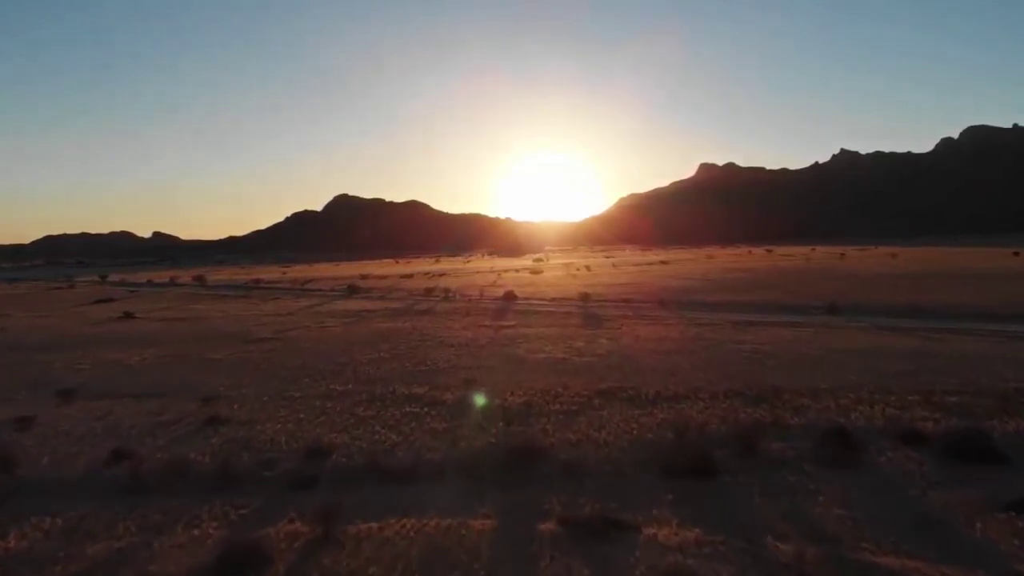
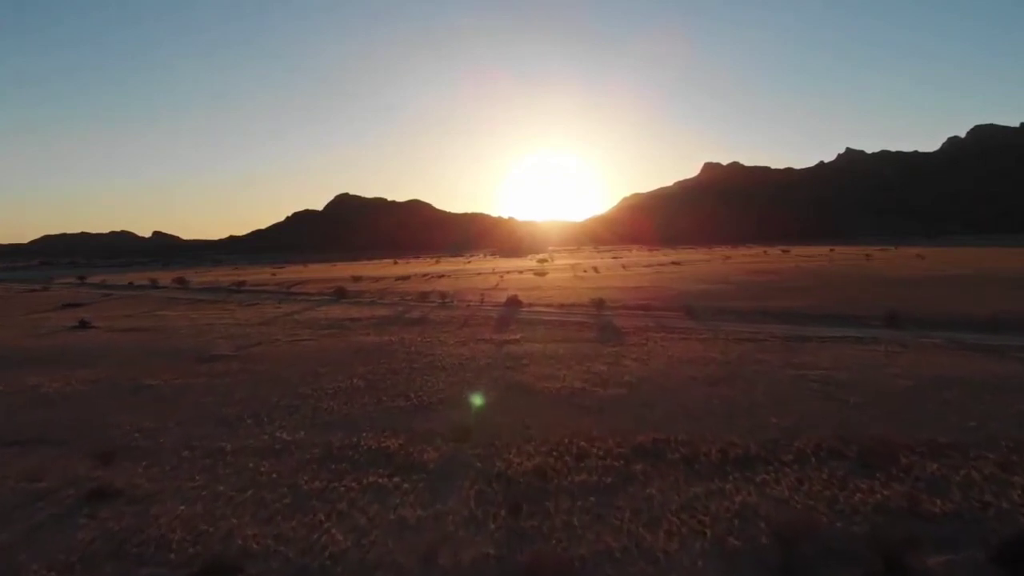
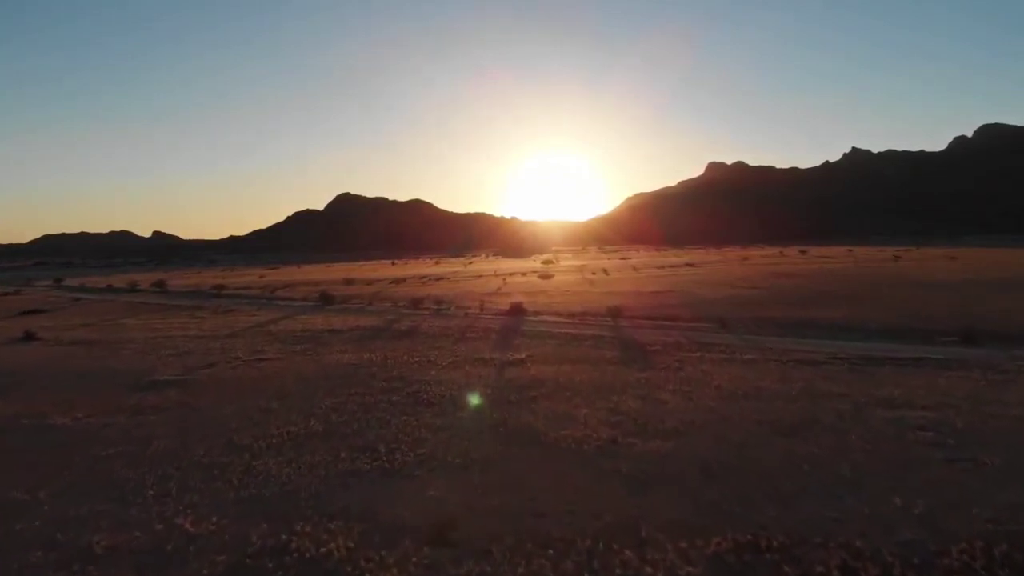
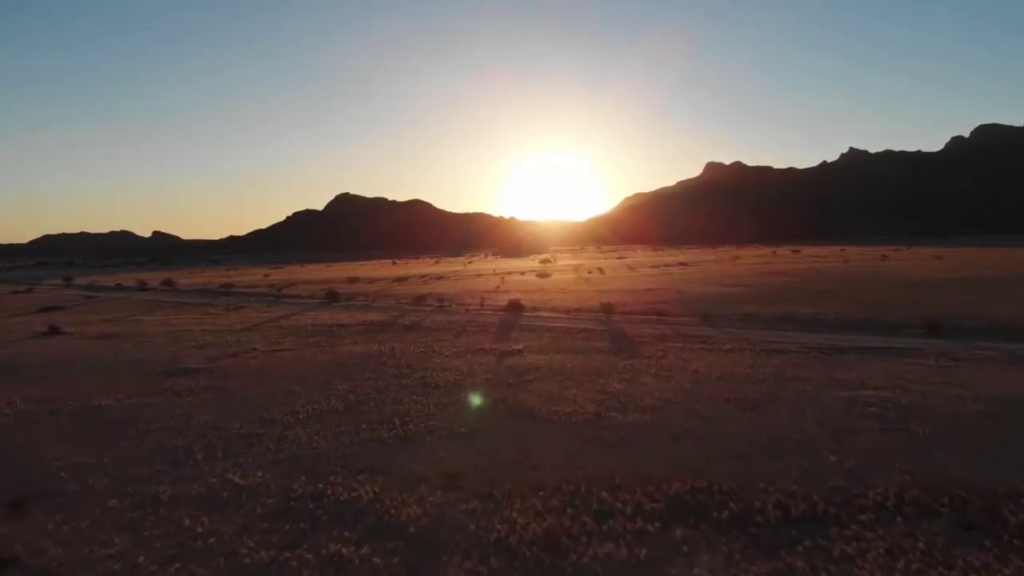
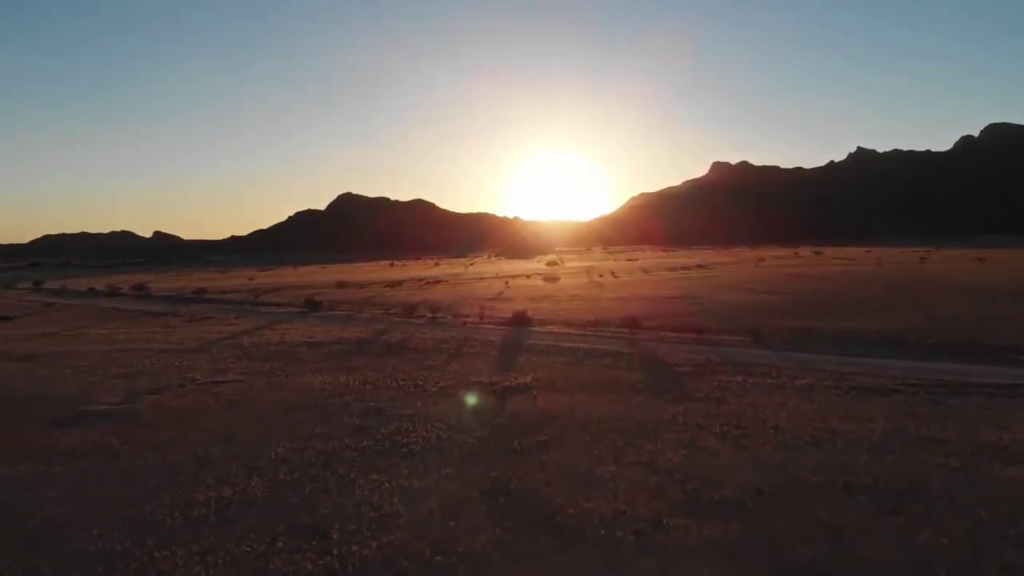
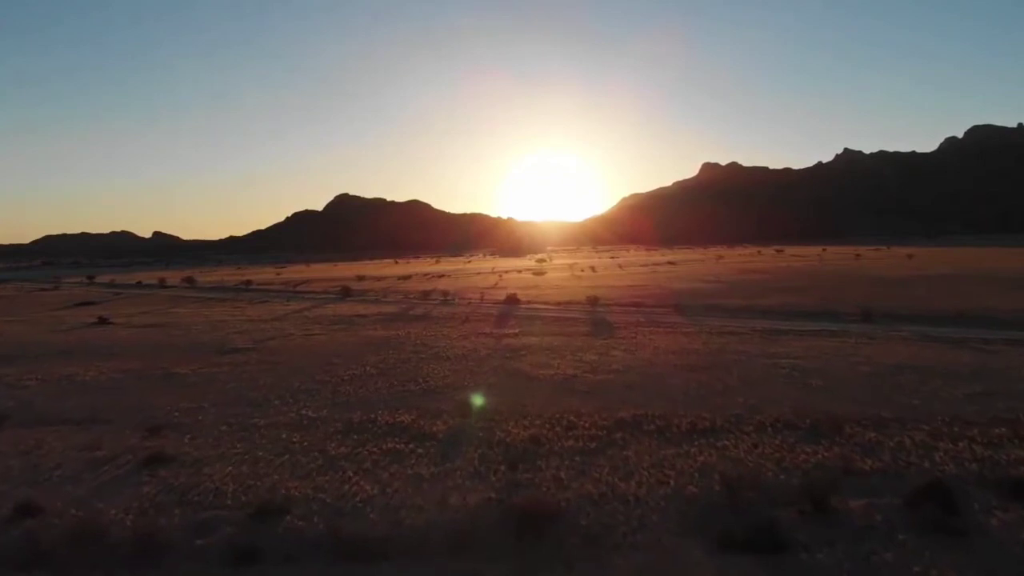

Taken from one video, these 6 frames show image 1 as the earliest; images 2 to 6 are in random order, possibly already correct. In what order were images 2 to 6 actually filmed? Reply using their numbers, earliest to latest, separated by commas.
6, 2, 4, 3, 5
